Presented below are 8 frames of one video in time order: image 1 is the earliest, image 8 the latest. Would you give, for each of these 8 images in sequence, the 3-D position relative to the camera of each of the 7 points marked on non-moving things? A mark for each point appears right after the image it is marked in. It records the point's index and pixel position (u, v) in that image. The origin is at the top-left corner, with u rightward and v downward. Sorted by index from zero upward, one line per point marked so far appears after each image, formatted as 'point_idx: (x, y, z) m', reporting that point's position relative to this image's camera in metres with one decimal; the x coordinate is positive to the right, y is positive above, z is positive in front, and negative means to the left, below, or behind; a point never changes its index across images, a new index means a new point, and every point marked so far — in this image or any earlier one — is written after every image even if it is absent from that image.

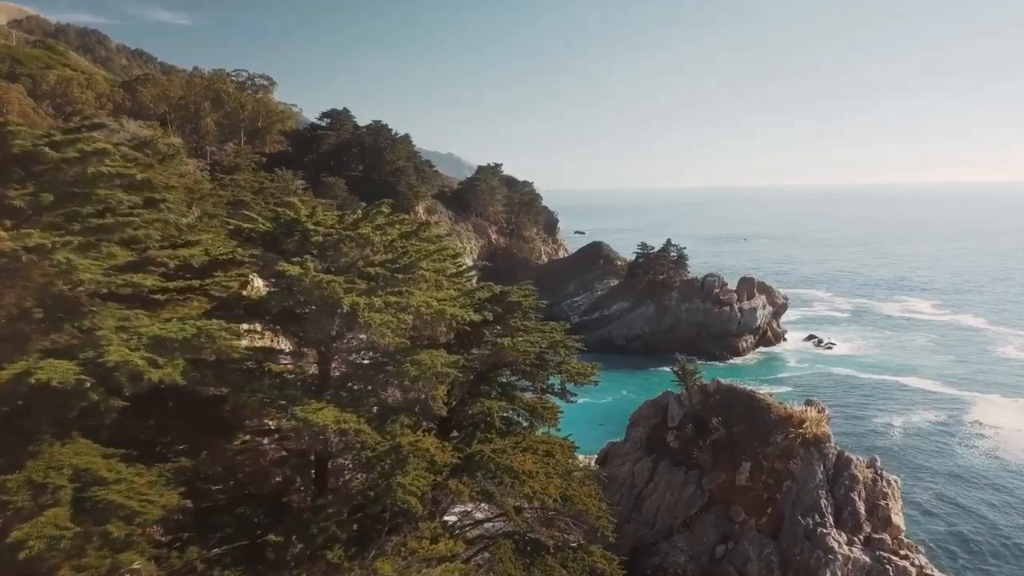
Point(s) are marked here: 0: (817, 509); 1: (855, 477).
0: (+7.3, -5.2, +19.2) m
1: (+8.5, -4.7, +20.0) m
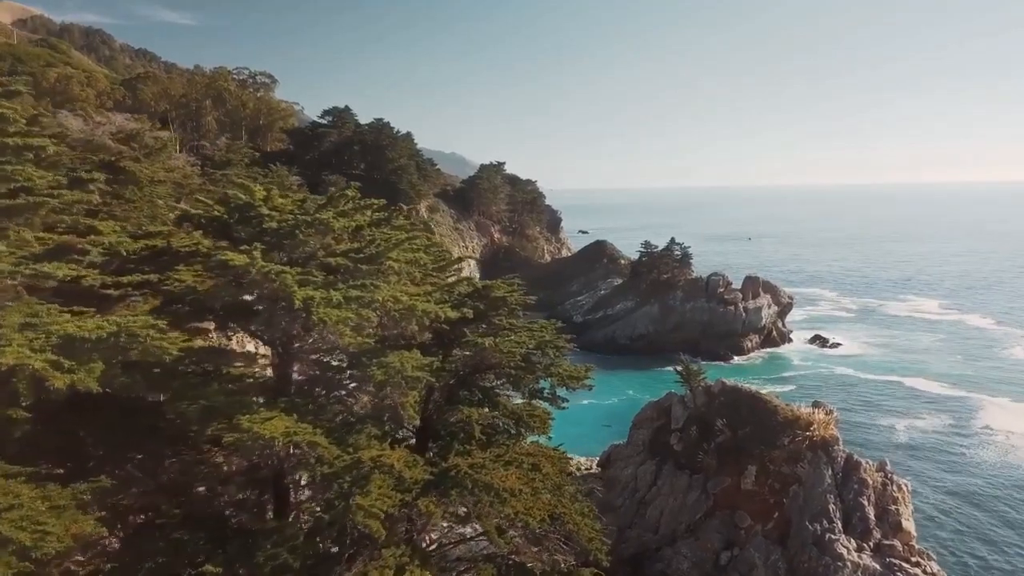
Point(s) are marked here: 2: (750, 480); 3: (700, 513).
0: (+7.2, -5.1, +18.5) m
1: (+8.4, -4.6, +19.3) m
2: (+5.8, -4.6, +19.5) m
3: (+4.7, -5.5, +19.7) m
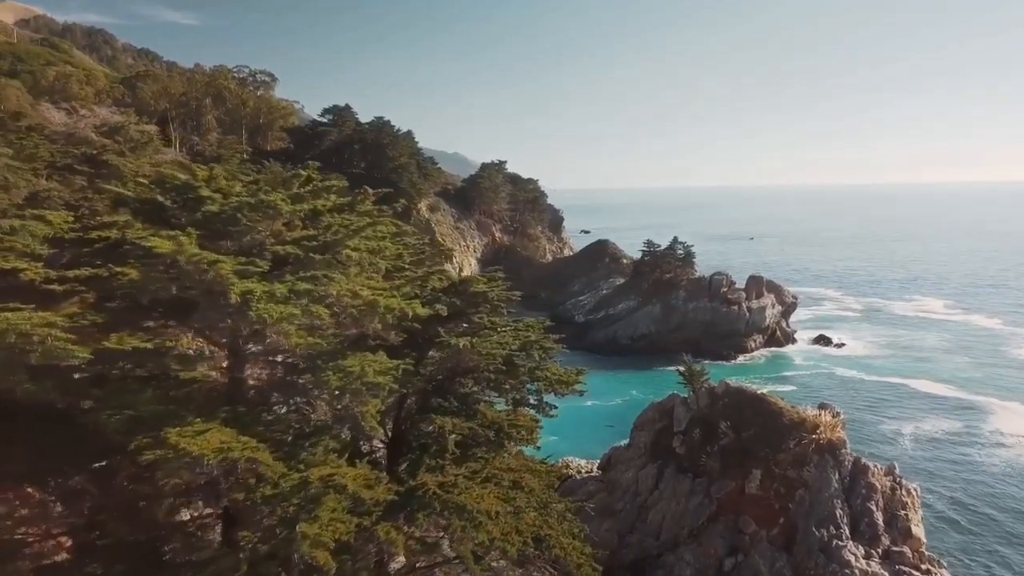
0: (+7.1, -5.1, +17.7) m
1: (+8.3, -4.6, +18.5) m
2: (+5.7, -4.6, +18.7) m
3: (+4.6, -5.4, +19.0) m
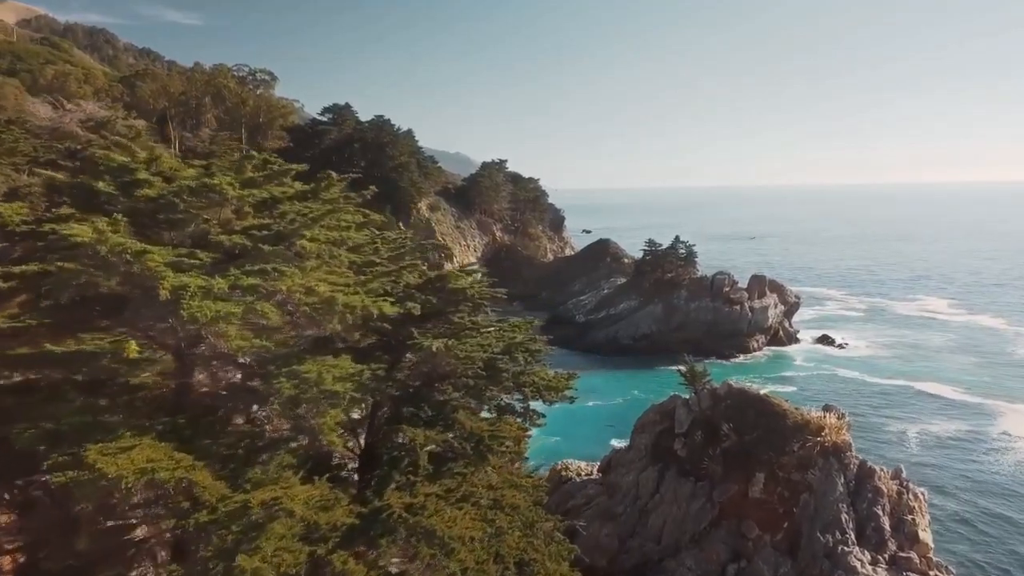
0: (+7.0, -5.1, +17.1) m
1: (+8.2, -4.5, +17.9) m
2: (+5.6, -4.5, +18.1) m
3: (+4.5, -5.4, +18.4) m
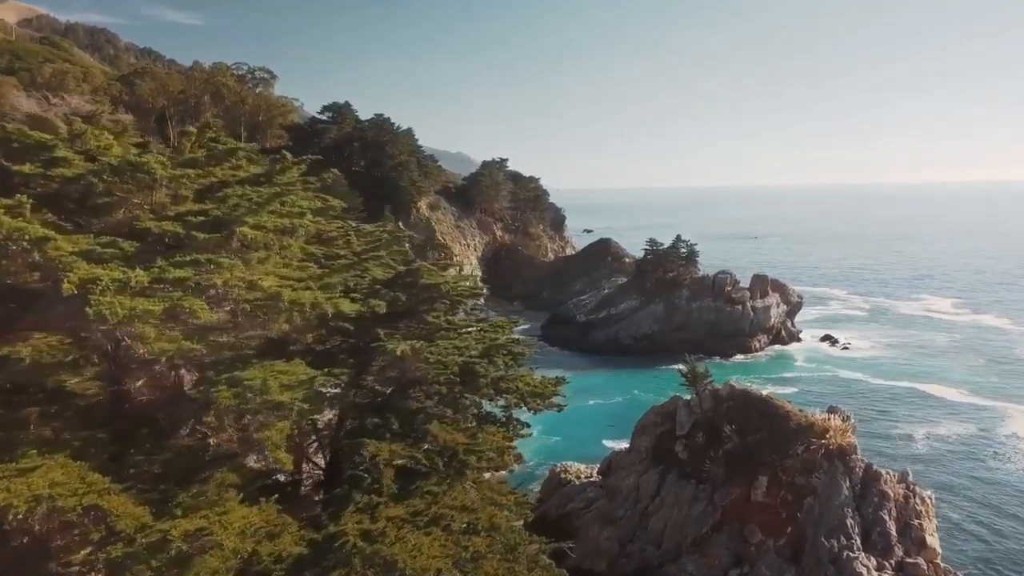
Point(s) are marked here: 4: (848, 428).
0: (+6.9, -5.0, +16.5) m
1: (+8.1, -4.5, +17.3) m
2: (+5.5, -4.5, +17.6) m
3: (+4.4, -5.4, +17.8) m
4: (+7.8, -3.2, +18.4) m
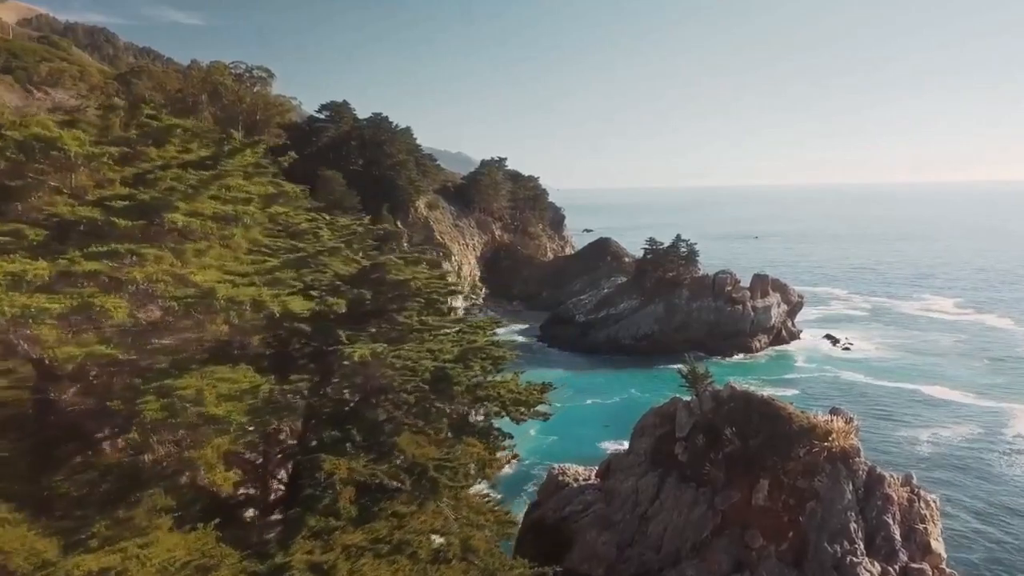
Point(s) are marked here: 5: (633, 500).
0: (+6.7, -5.0, +16.0) m
1: (+8.0, -4.5, +16.8) m
2: (+5.4, -4.5, +17.0) m
3: (+4.3, -5.4, +17.3) m
4: (+7.6, -3.2, +17.9) m
5: (+2.9, -5.1, +19.0) m
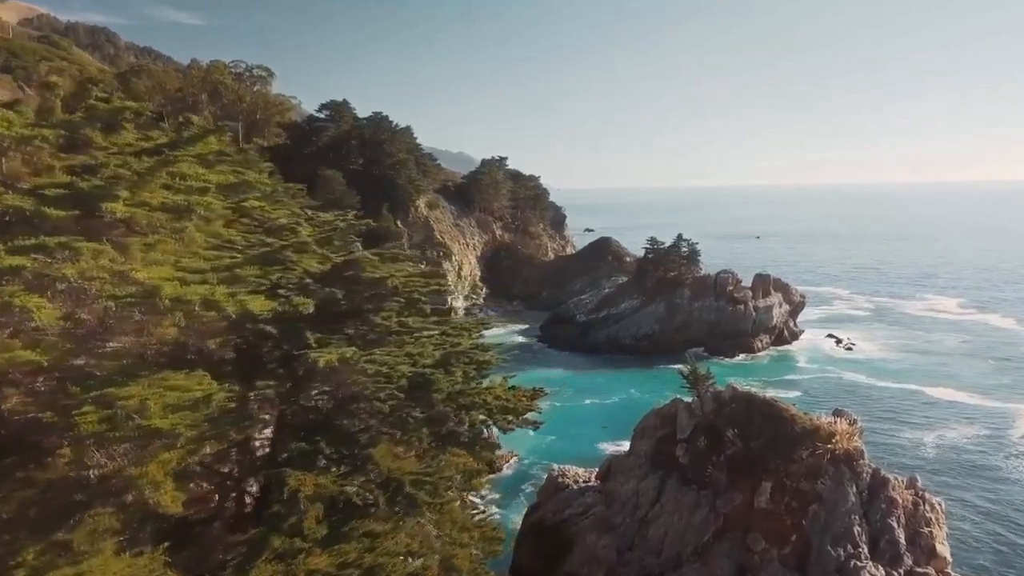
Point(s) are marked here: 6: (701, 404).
0: (+6.7, -5.0, +15.6) m
1: (+7.9, -4.5, +16.4) m
2: (+5.3, -4.5, +16.7) m
3: (+4.2, -5.4, +17.0) m
4: (+7.6, -3.2, +17.5) m
5: (+2.8, -5.1, +18.6) m
6: (+4.5, -2.8, +18.9) m
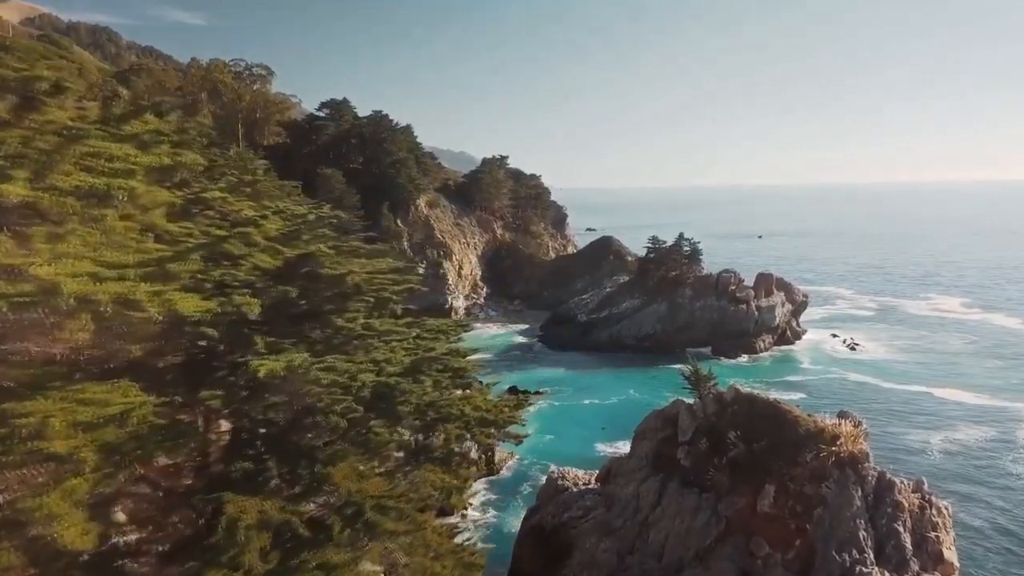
0: (+6.6, -5.0, +15.2) m
1: (+7.9, -4.5, +15.9) m
2: (+5.3, -4.5, +16.2) m
3: (+4.1, -5.3, +16.5) m
4: (+7.5, -3.2, +17.0) m
5: (+2.7, -5.1, +18.2) m
6: (+4.4, -2.8, +18.4) m
